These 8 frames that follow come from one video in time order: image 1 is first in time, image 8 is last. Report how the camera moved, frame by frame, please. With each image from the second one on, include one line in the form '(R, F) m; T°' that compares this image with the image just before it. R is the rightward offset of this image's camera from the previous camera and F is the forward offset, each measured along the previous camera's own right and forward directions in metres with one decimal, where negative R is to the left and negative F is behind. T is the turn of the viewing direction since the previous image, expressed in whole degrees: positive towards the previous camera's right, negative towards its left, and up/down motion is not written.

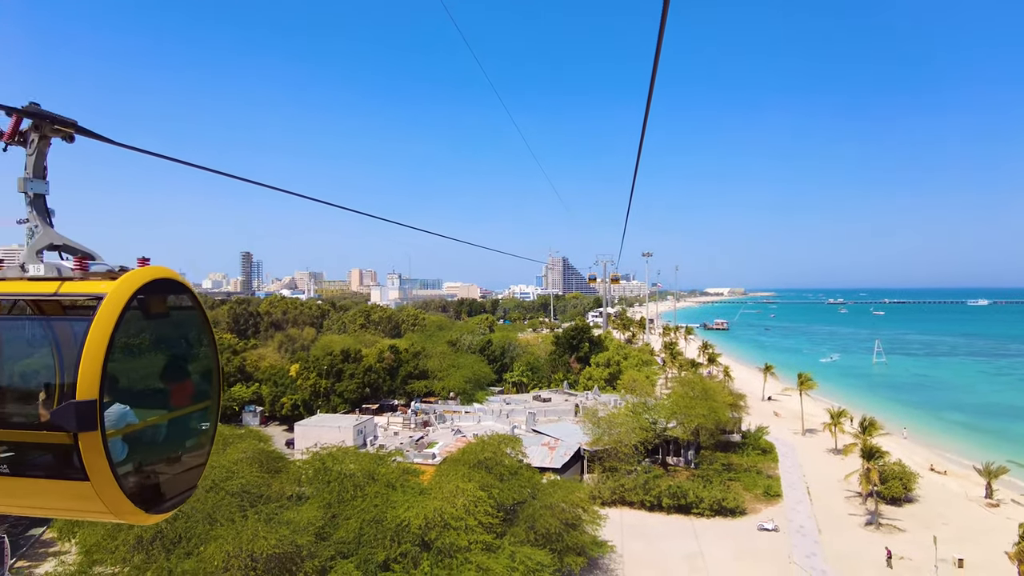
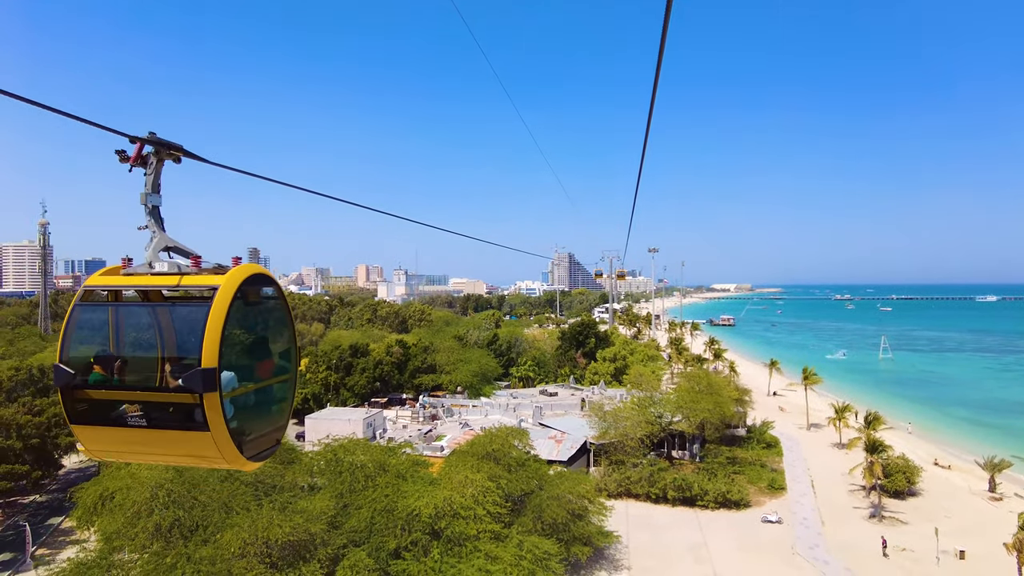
(-0.1, -0.3) m; -1°
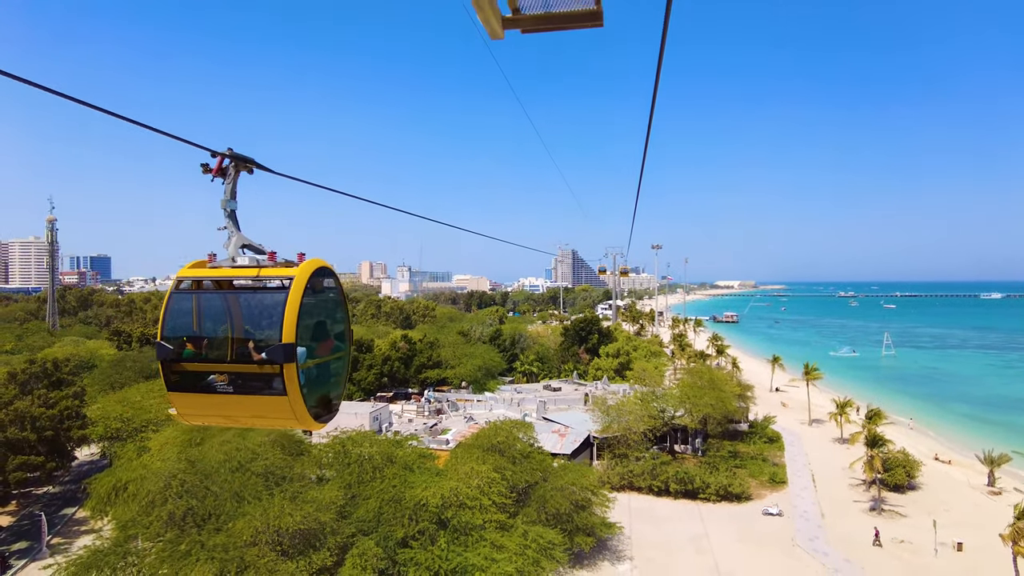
(-0.1, -0.3) m; 0°
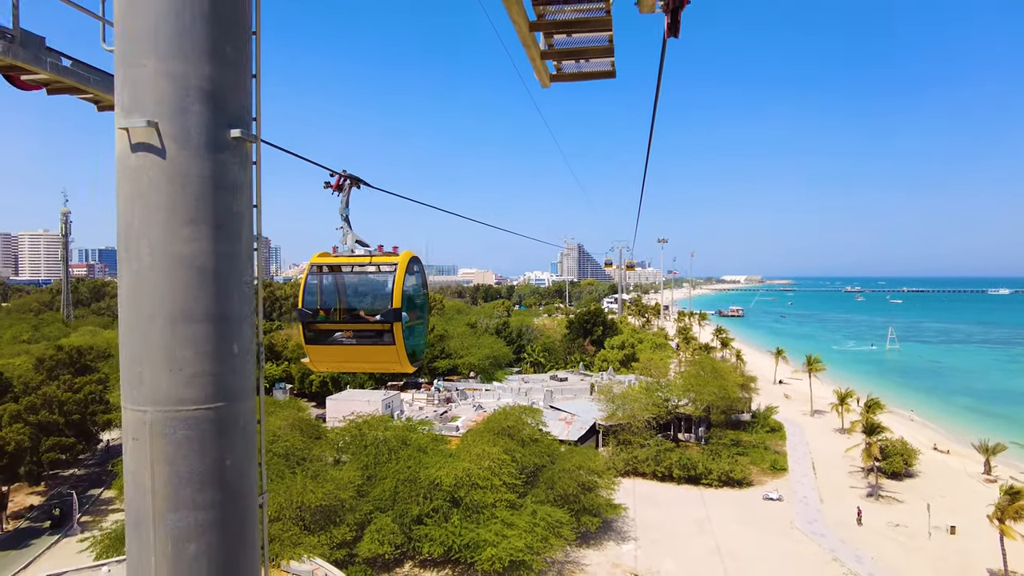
(-0.1, -0.7) m; -1°
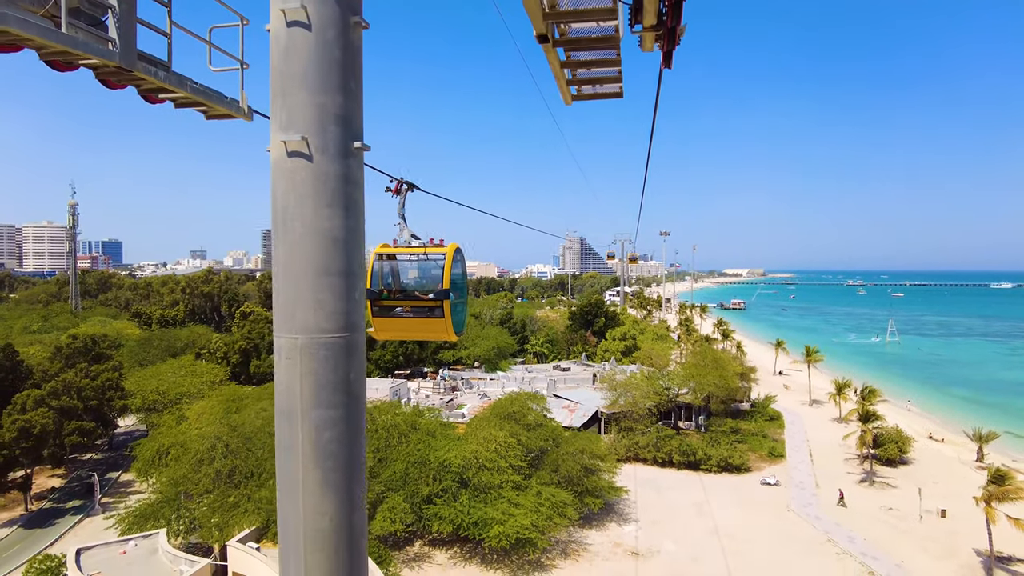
(-0.1, -0.6) m; 0°
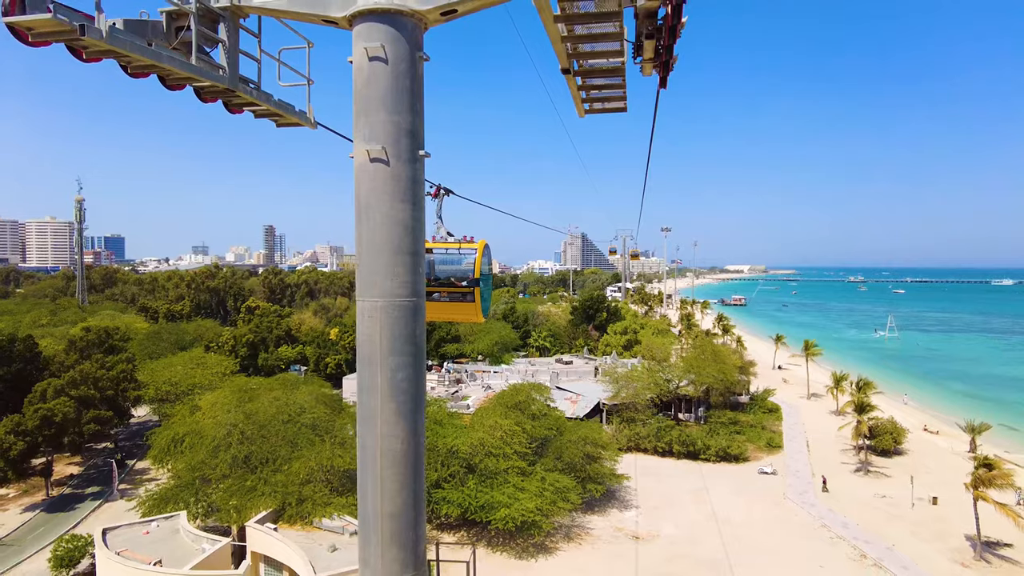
(-0.1, -0.6) m; 0°
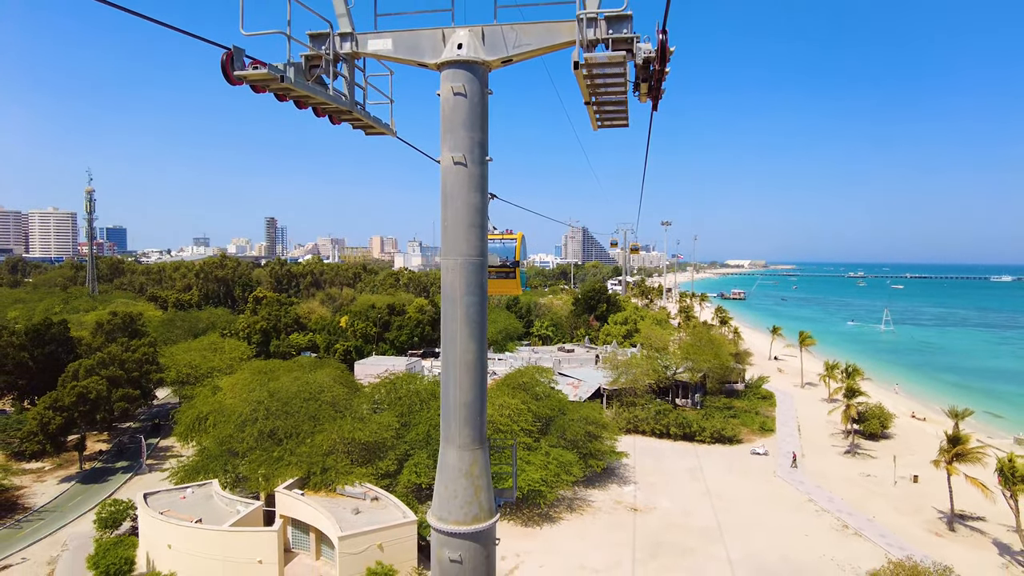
(-0.2, -1.2) m; 0°
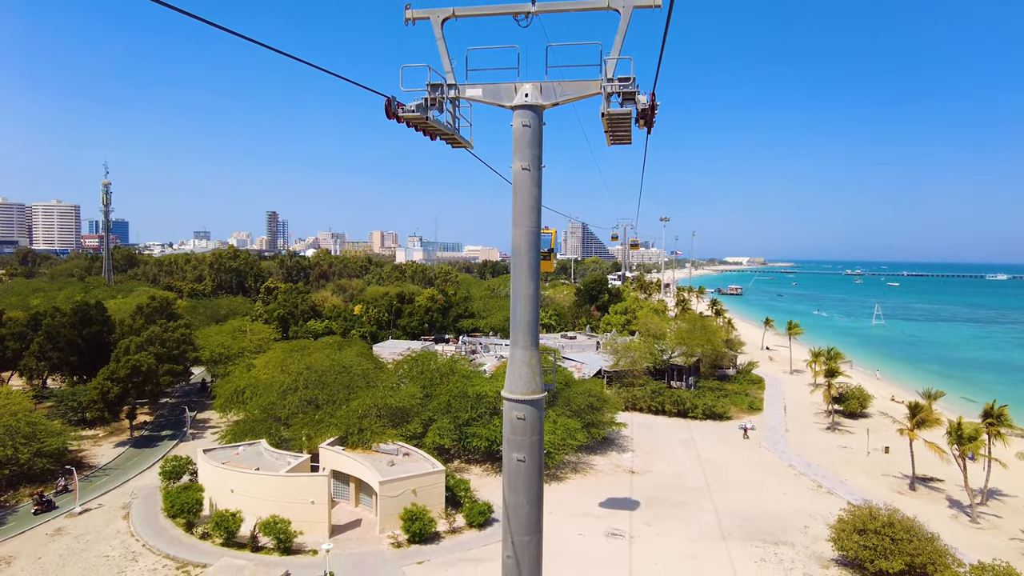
(-0.5, -2.2) m; 0°
